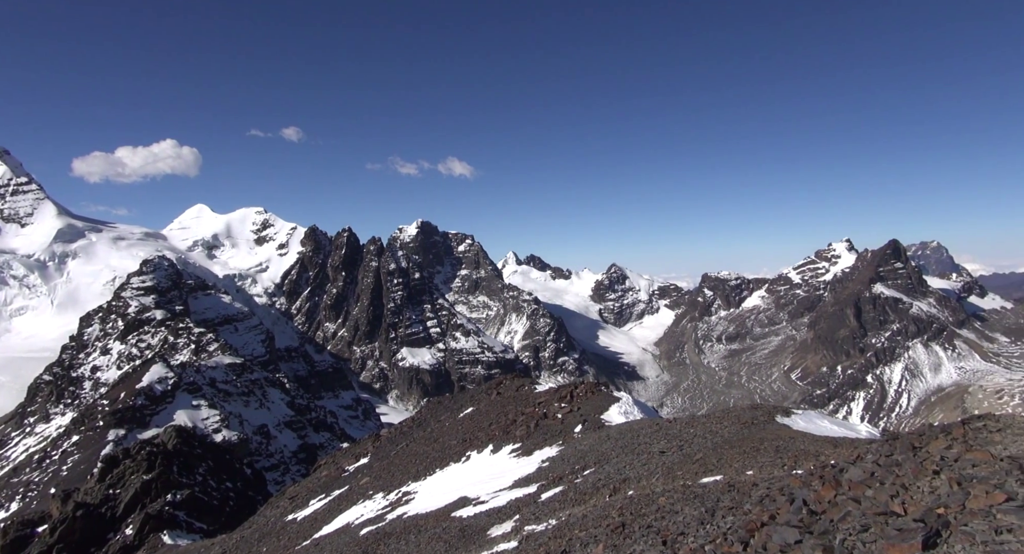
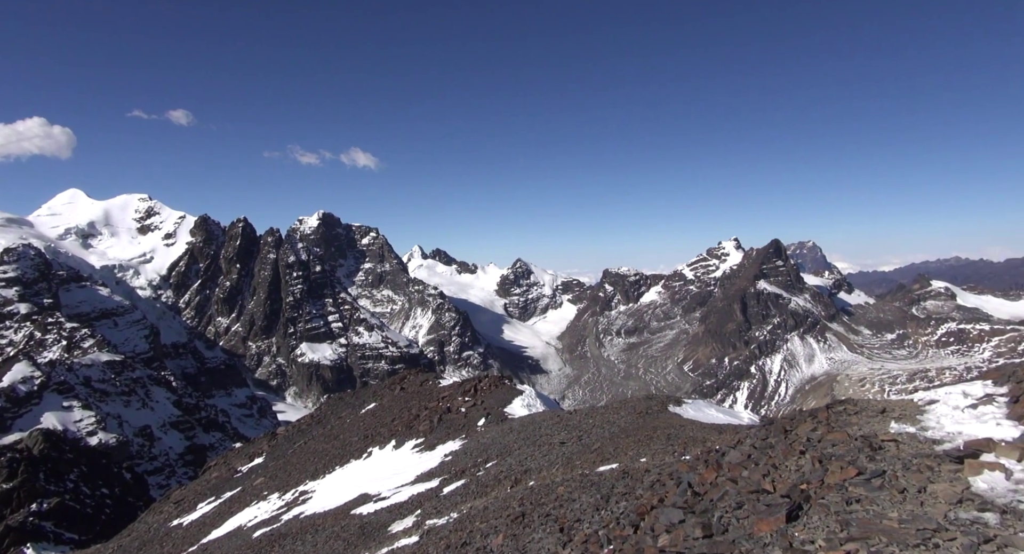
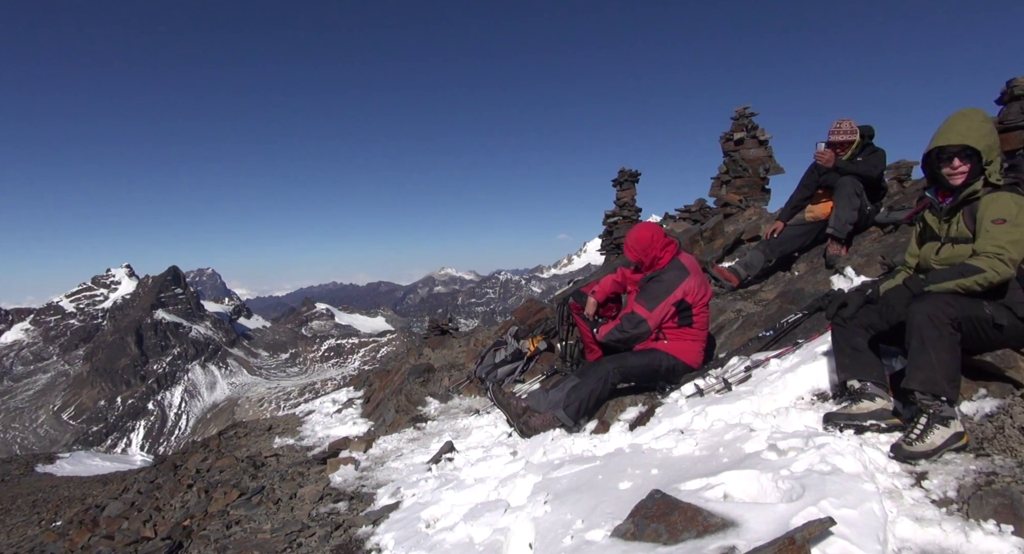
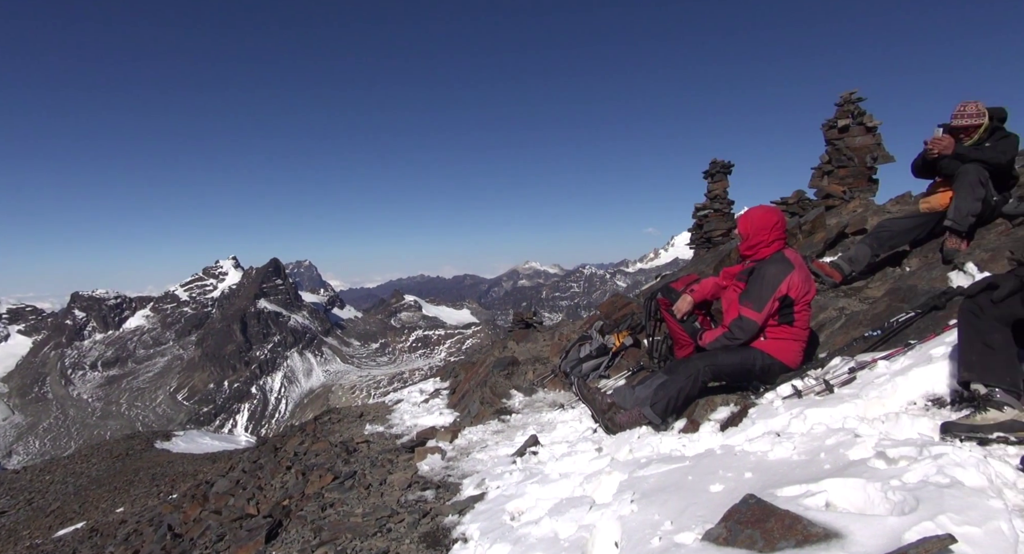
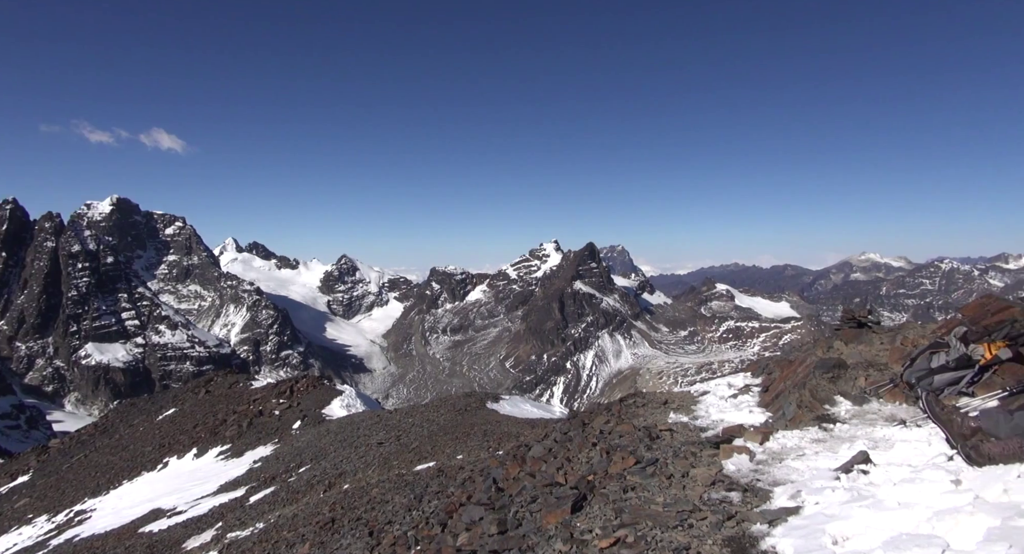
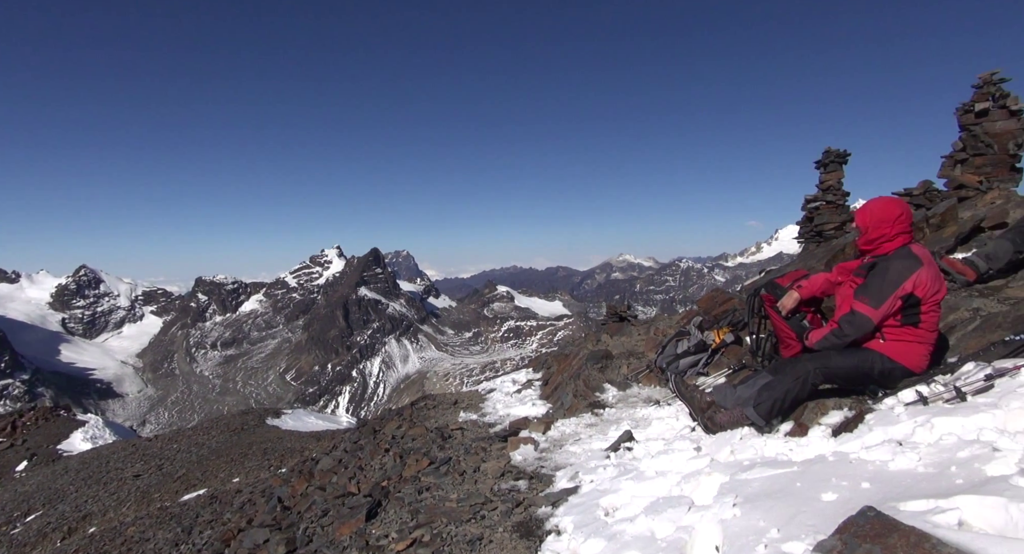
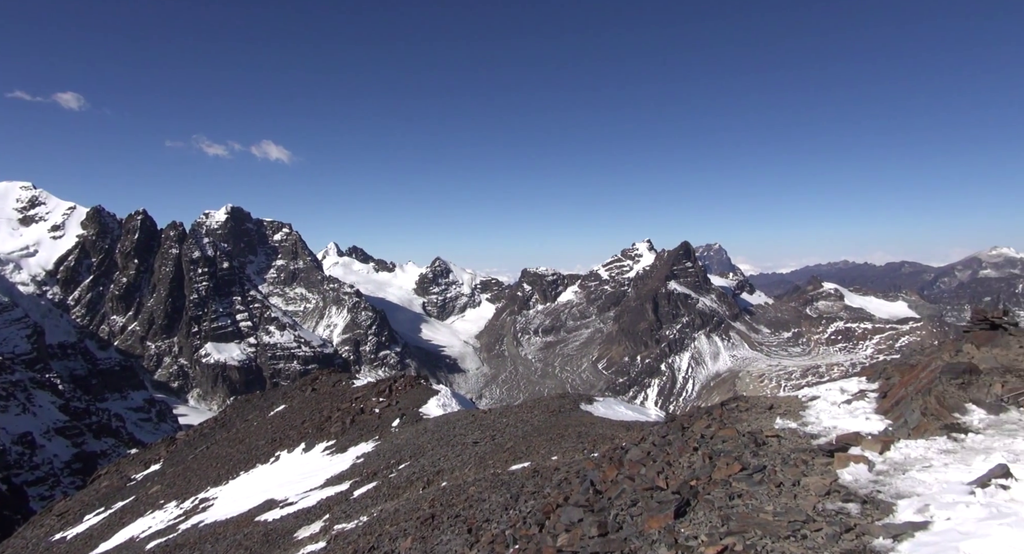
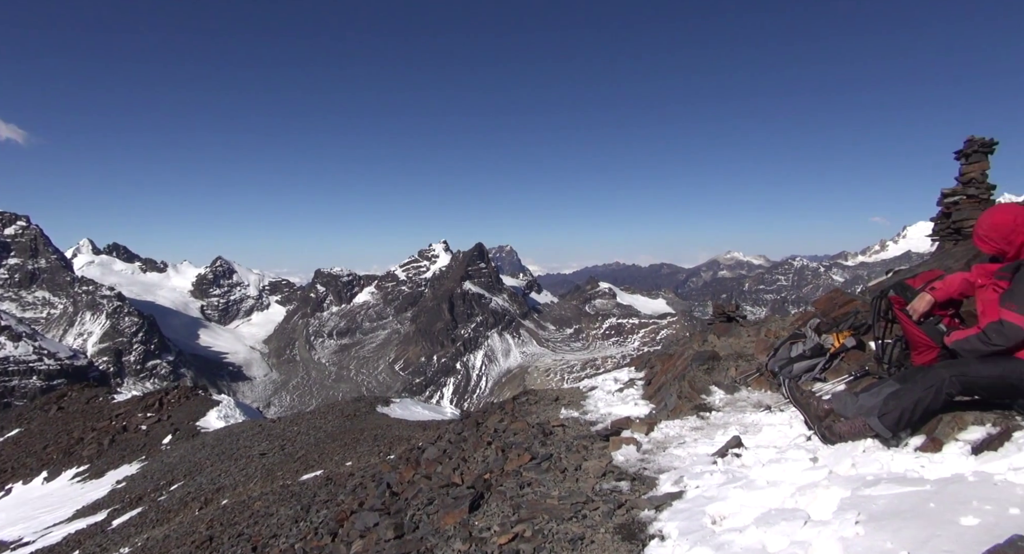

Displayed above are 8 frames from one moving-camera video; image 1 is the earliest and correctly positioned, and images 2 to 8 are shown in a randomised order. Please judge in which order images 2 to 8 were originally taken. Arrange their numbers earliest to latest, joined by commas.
2, 7, 5, 8, 6, 4, 3
